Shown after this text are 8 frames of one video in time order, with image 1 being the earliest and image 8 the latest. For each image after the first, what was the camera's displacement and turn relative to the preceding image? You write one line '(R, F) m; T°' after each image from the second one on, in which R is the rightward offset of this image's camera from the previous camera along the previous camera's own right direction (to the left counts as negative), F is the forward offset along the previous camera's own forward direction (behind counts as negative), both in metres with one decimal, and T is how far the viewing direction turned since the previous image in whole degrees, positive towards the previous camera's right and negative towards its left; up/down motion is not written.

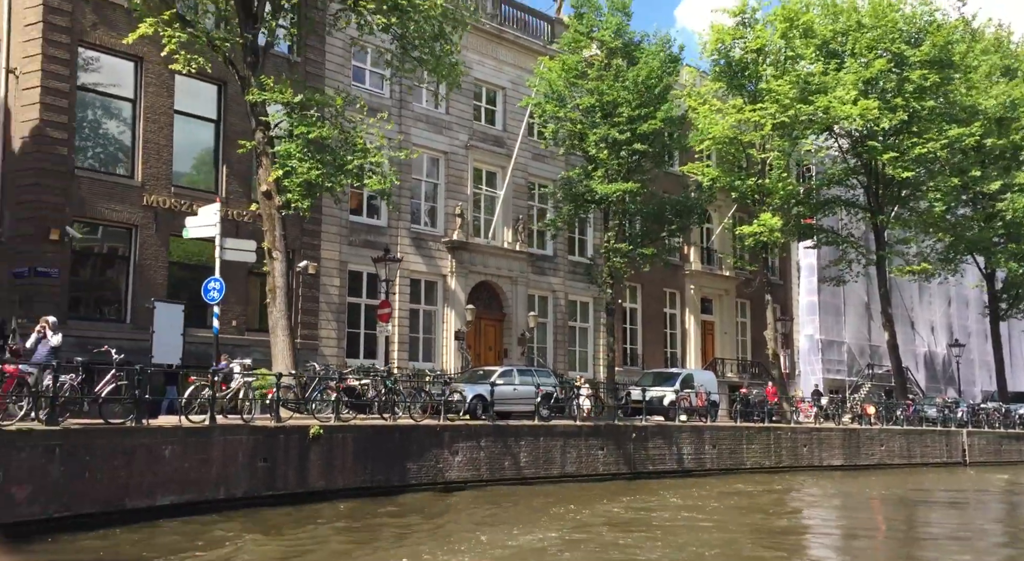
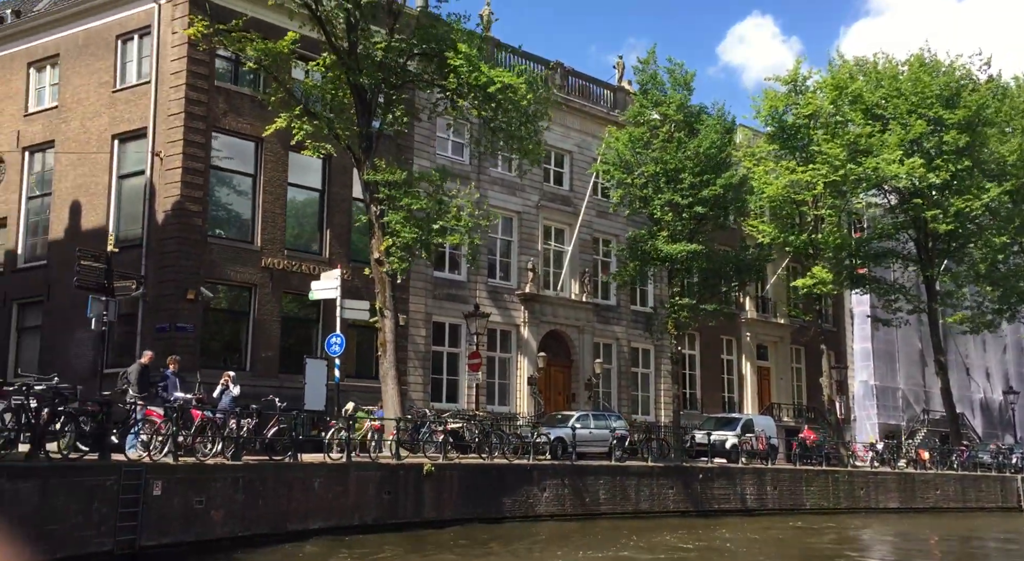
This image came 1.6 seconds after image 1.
(-0.6, -2.9) m; -3°
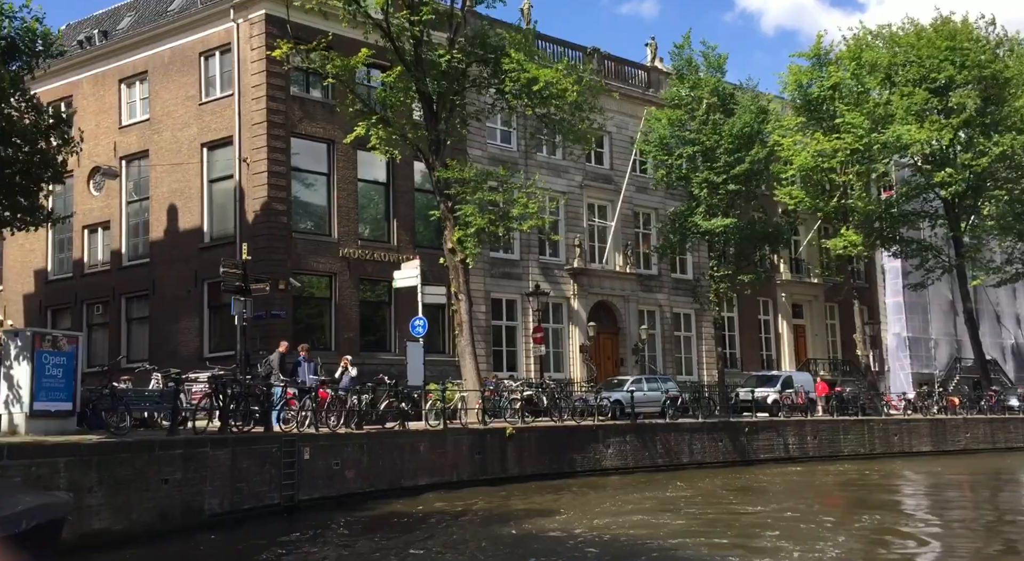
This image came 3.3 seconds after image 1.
(-0.7, -2.7) m; -2°
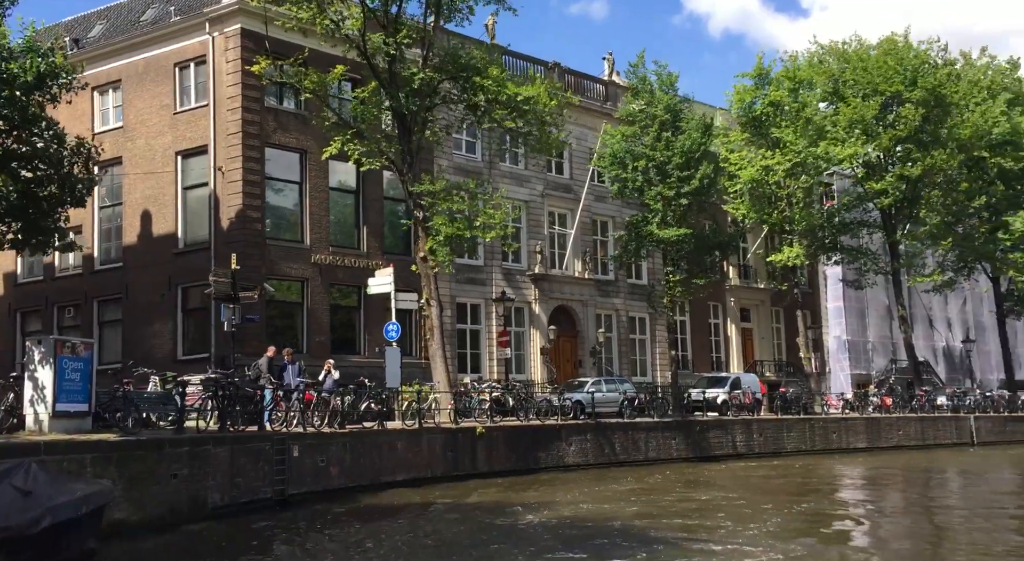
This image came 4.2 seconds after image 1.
(-0.4, -1.3) m; +3°
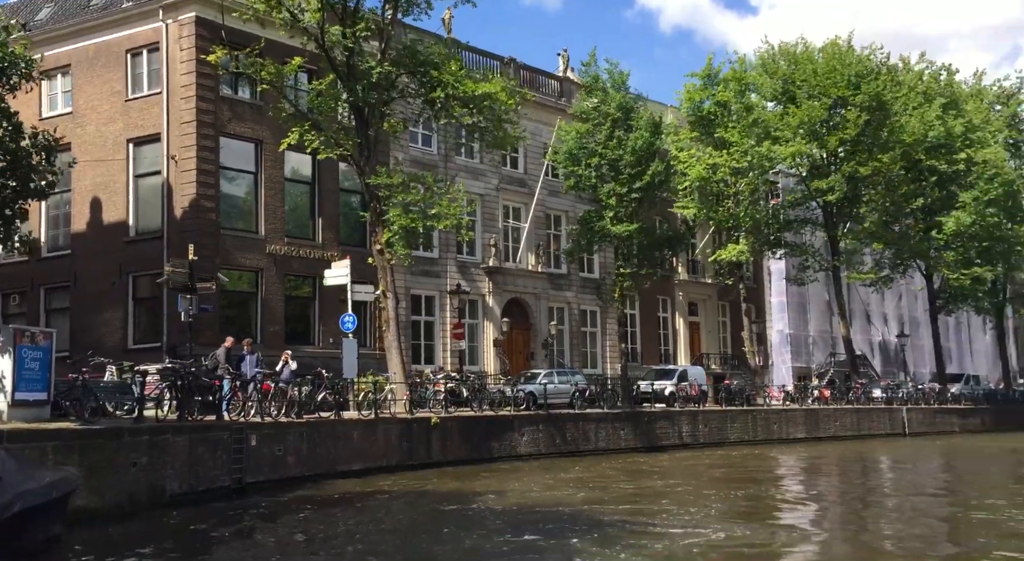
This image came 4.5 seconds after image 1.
(-0.1, -0.5) m; +3°
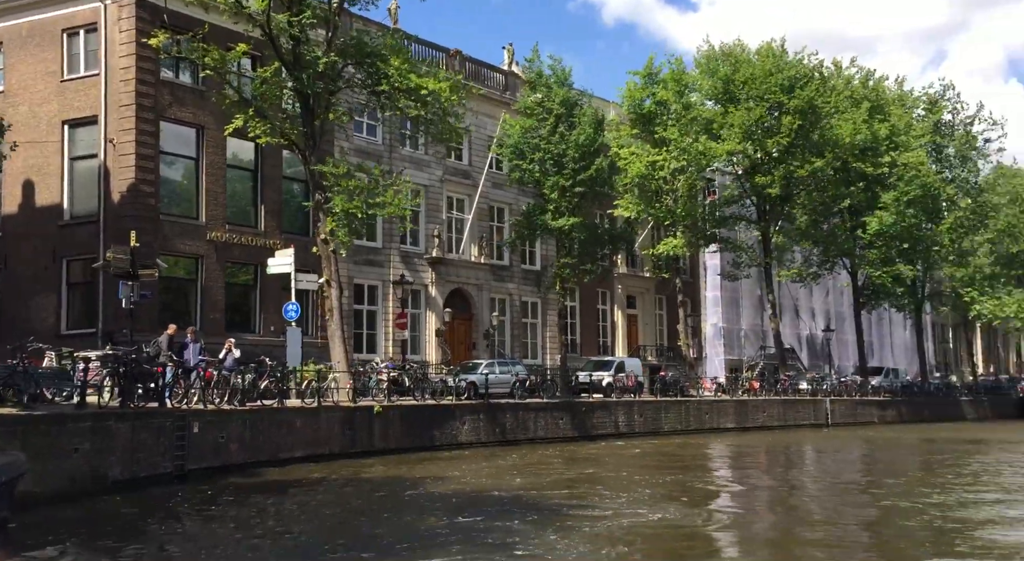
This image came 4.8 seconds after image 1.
(0.0, -0.4) m; +3°
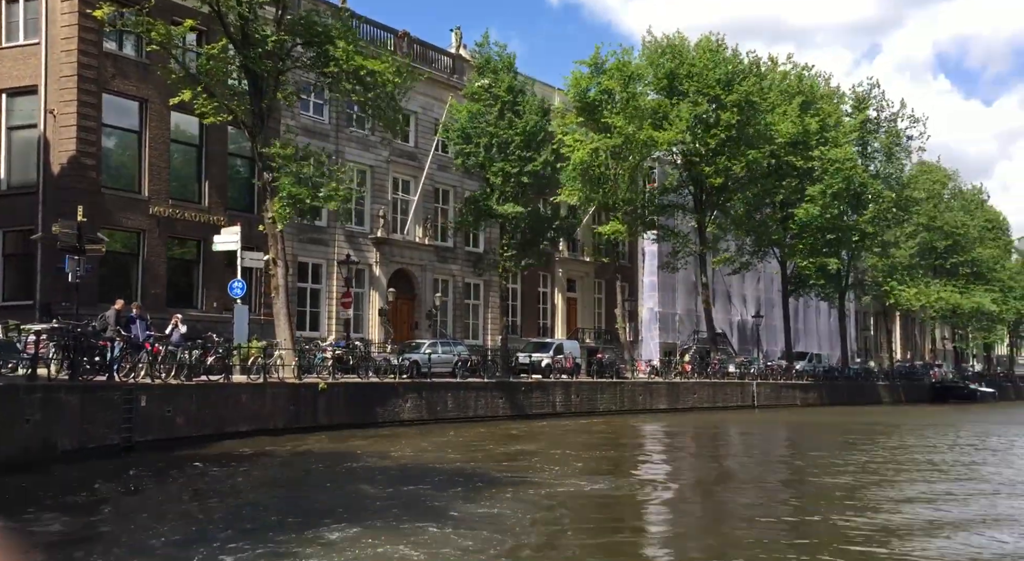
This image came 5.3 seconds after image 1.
(-0.1, -0.6) m; +3°
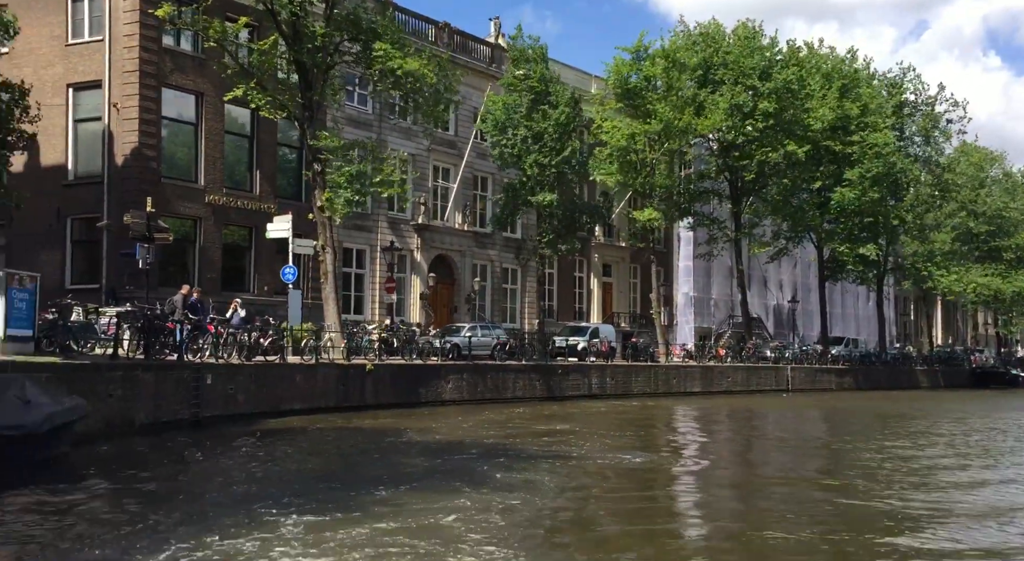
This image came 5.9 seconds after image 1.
(0.0, -1.3) m; -2°
